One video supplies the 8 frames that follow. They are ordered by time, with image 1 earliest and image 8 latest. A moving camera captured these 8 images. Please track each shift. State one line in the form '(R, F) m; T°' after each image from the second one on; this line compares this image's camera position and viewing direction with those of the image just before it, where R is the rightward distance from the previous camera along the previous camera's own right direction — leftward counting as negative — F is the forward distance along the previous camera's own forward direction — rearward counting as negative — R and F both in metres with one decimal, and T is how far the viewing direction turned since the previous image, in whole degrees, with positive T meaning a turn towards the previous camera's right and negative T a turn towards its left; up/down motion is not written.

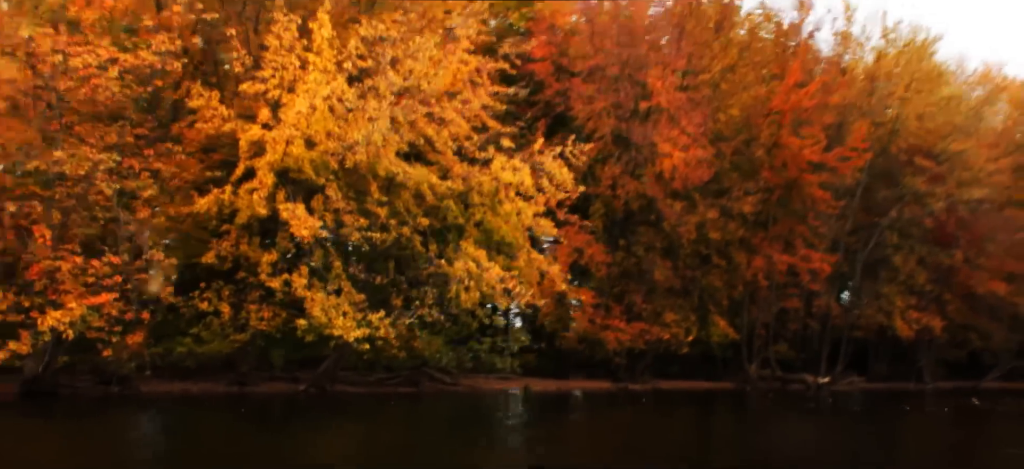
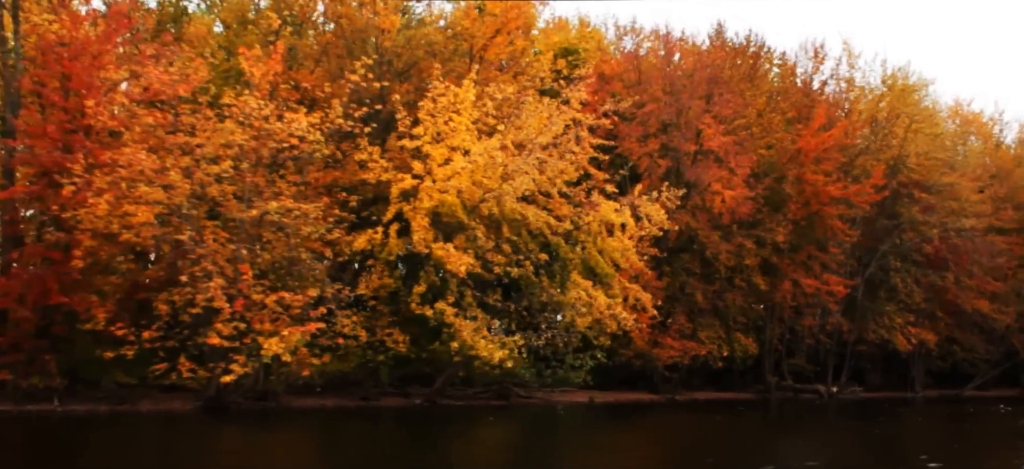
(-4.4, -3.3) m; +3°
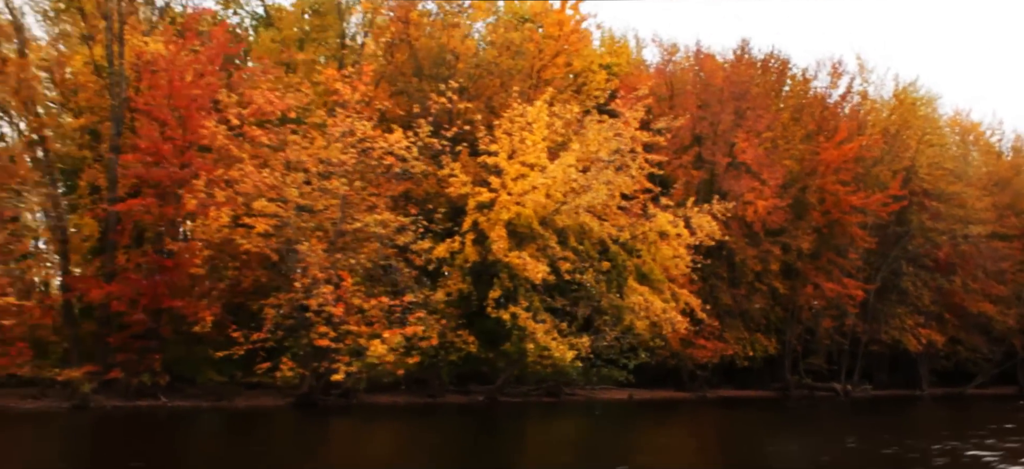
(-2.4, -1.9) m; +1°
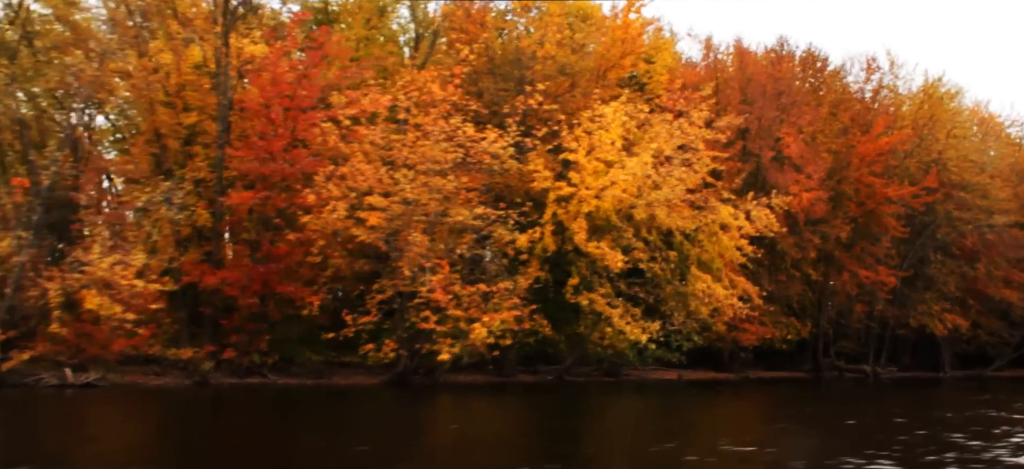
(-2.4, -1.9) m; 0°
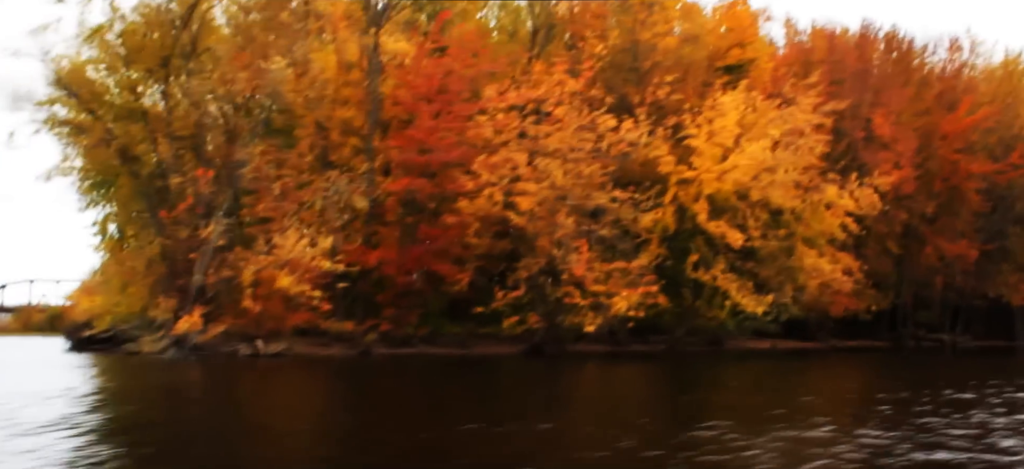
(-3.0, -2.3) m; -2°
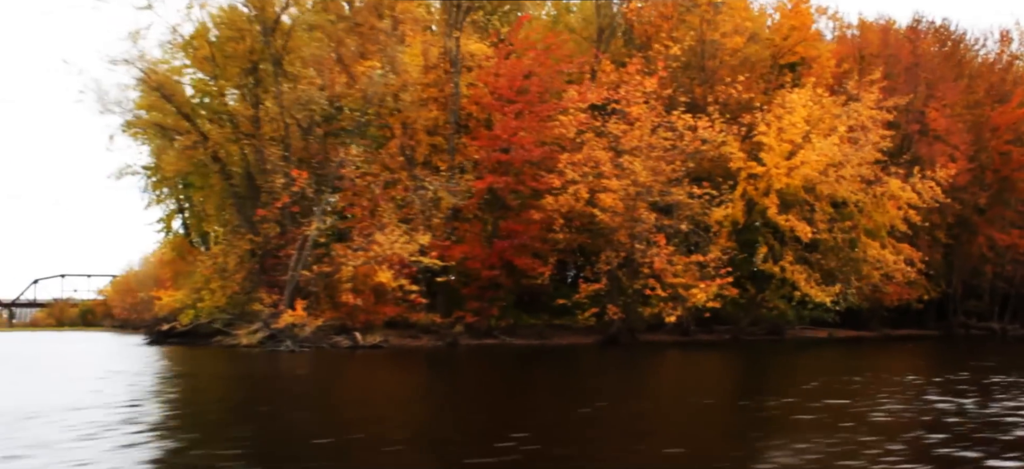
(-1.9, -1.1) m; -1°
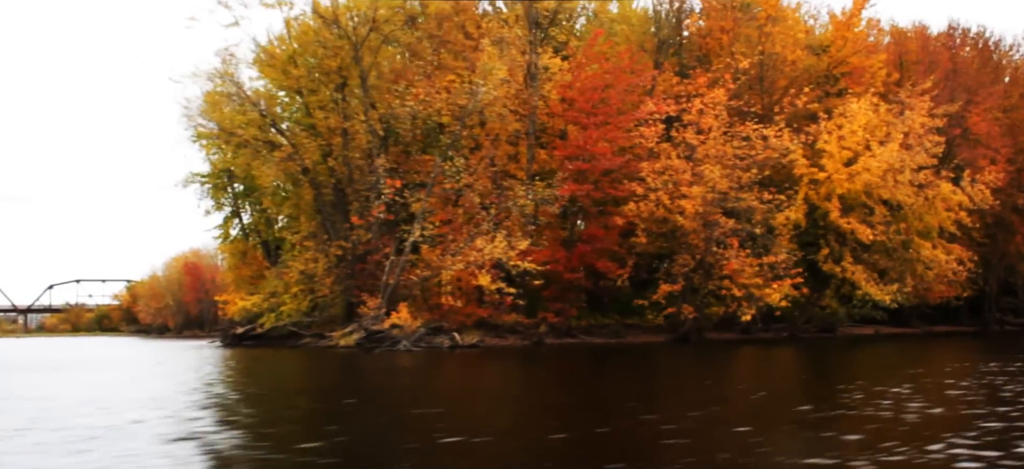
(-2.6, -1.7) m; 0°
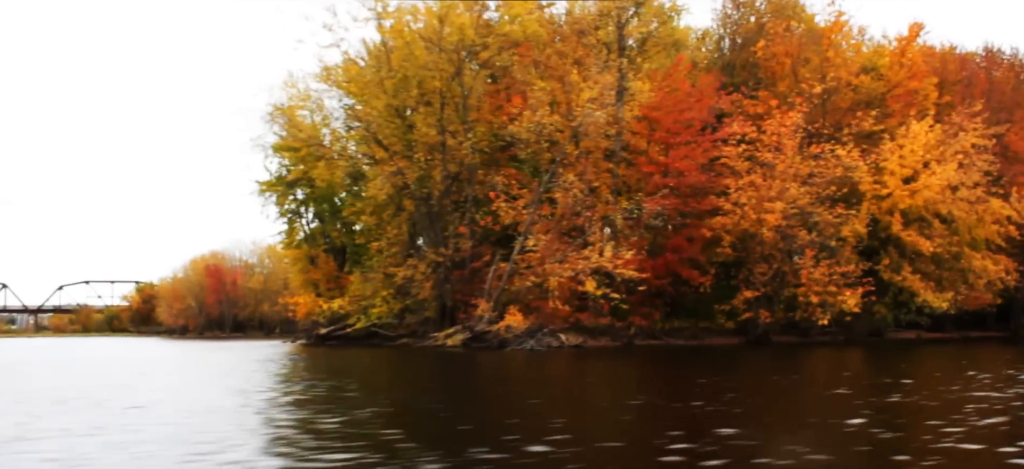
(-3.6, -2.5) m; 0°
